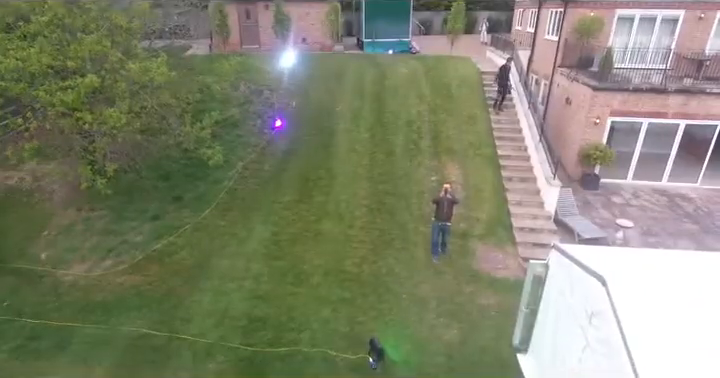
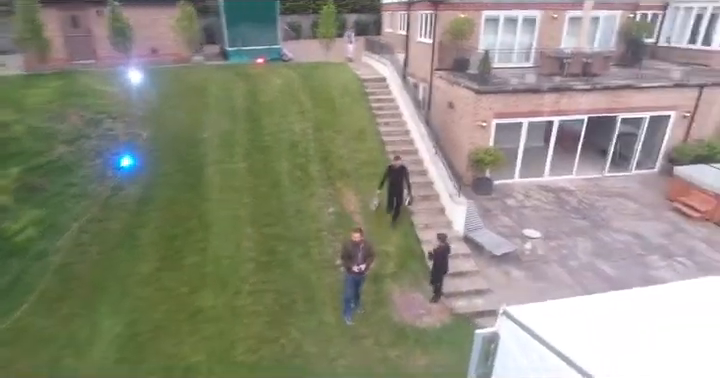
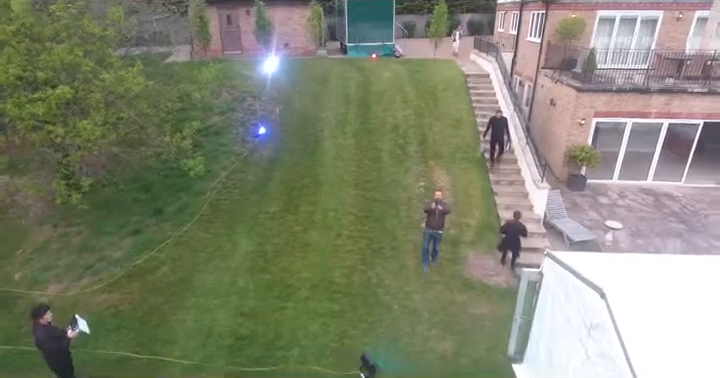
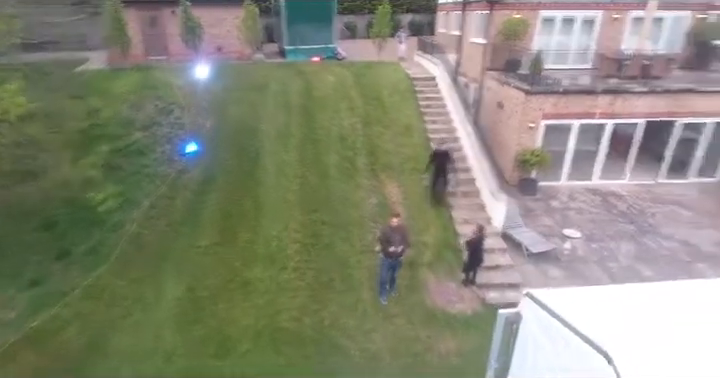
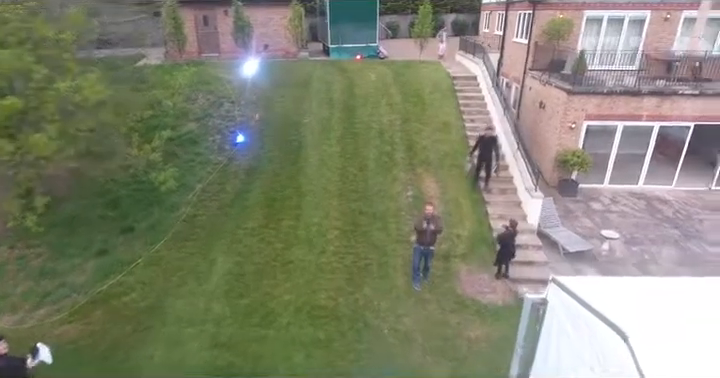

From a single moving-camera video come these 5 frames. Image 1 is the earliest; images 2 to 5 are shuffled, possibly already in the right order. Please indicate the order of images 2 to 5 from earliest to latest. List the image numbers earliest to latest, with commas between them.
3, 5, 4, 2
